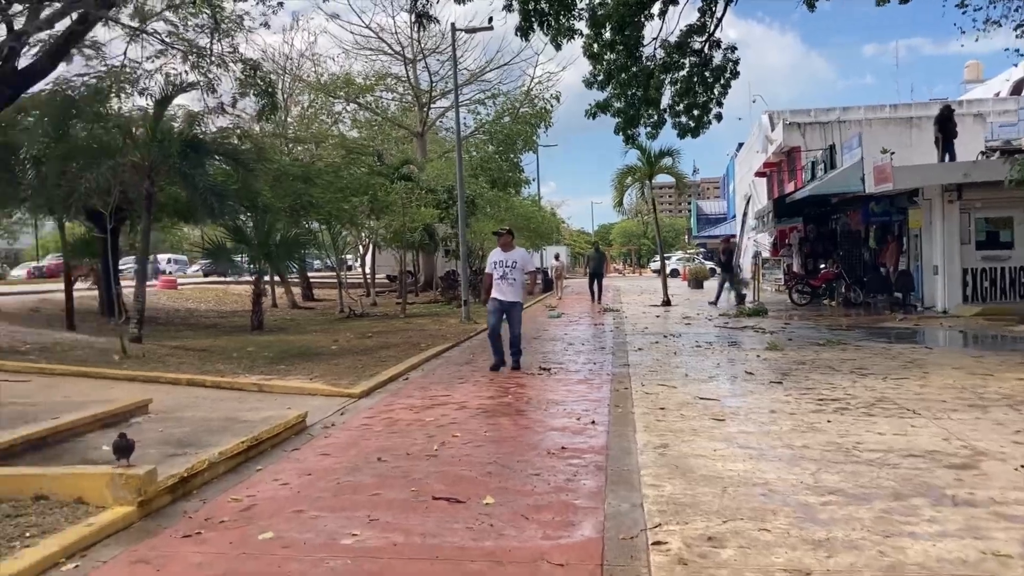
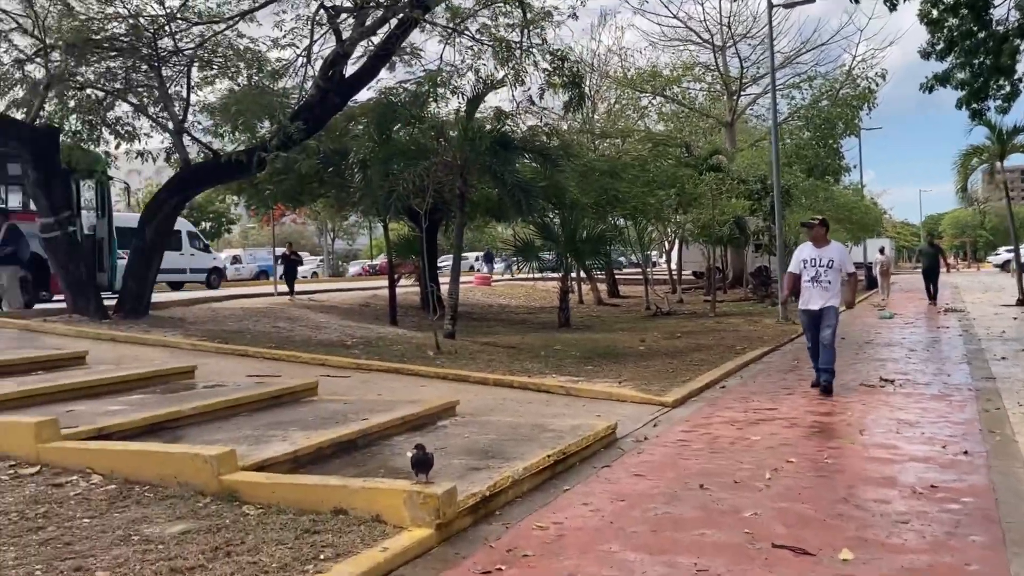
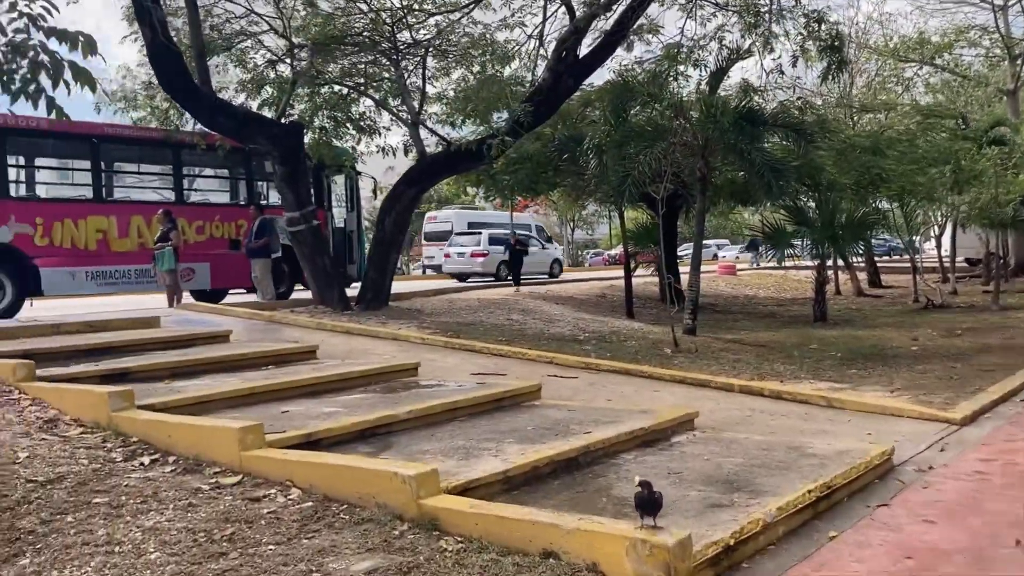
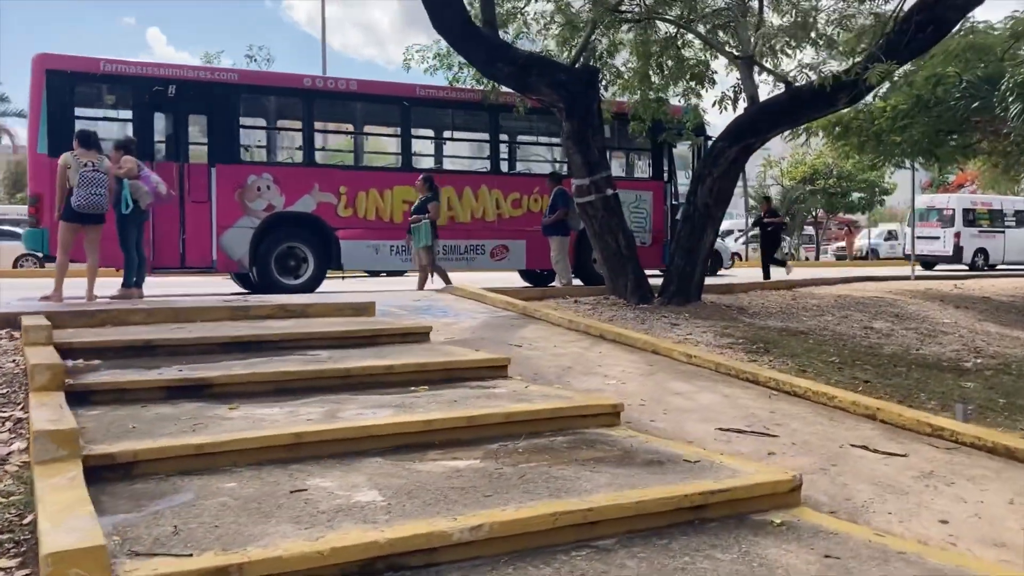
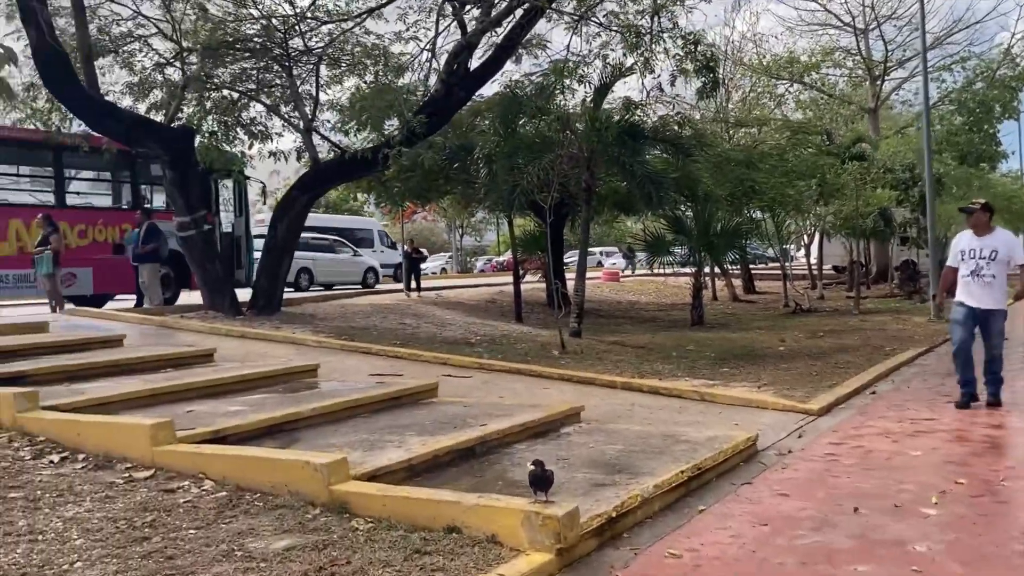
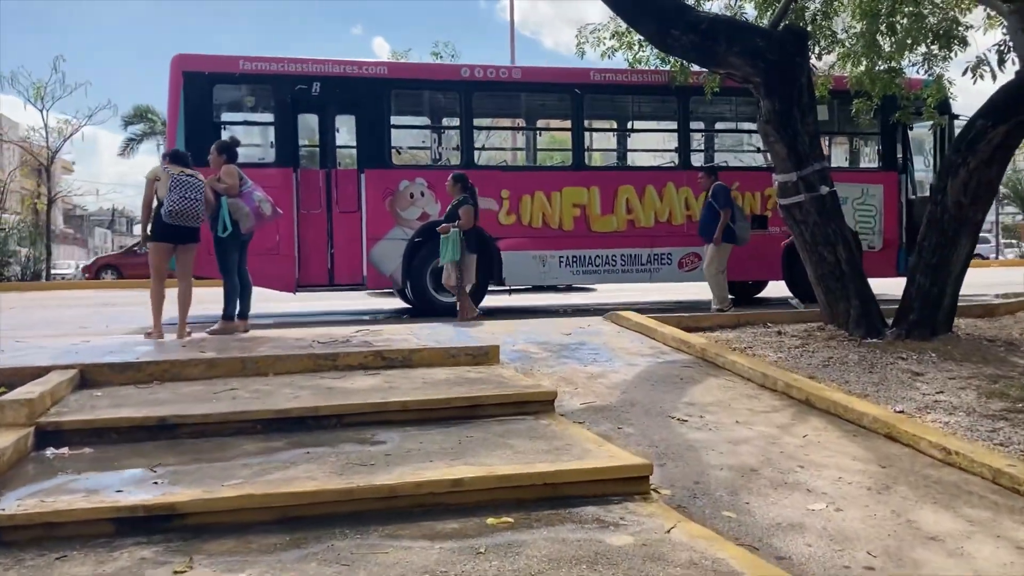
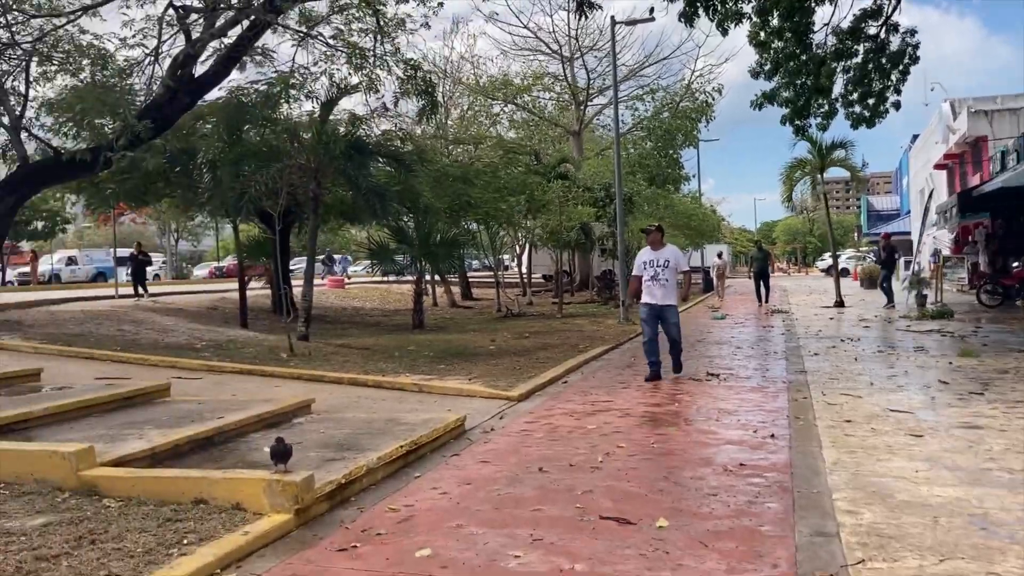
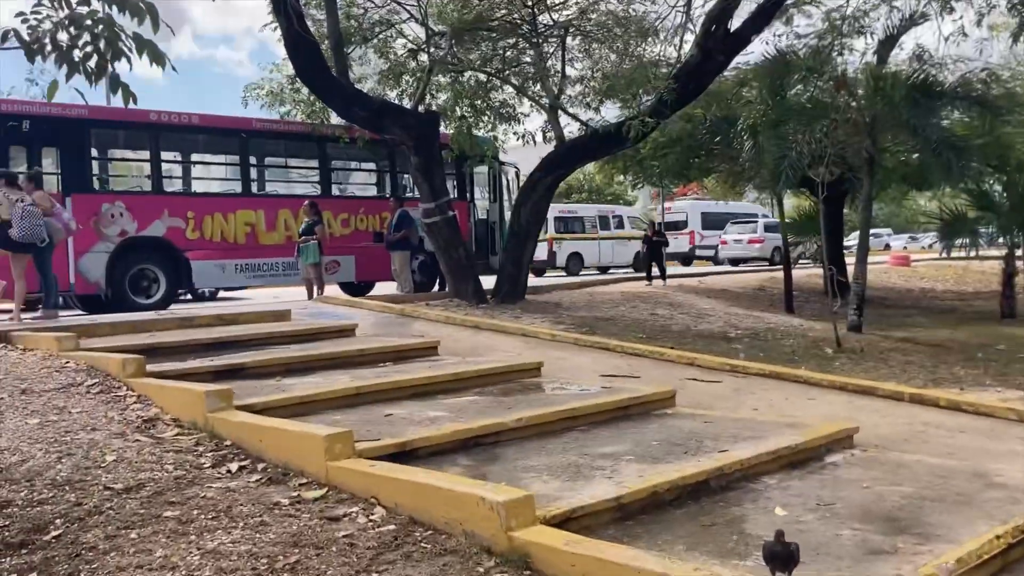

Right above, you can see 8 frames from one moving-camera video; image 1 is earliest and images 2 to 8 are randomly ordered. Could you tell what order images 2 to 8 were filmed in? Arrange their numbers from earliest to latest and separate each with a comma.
7, 2, 5, 3, 8, 4, 6
